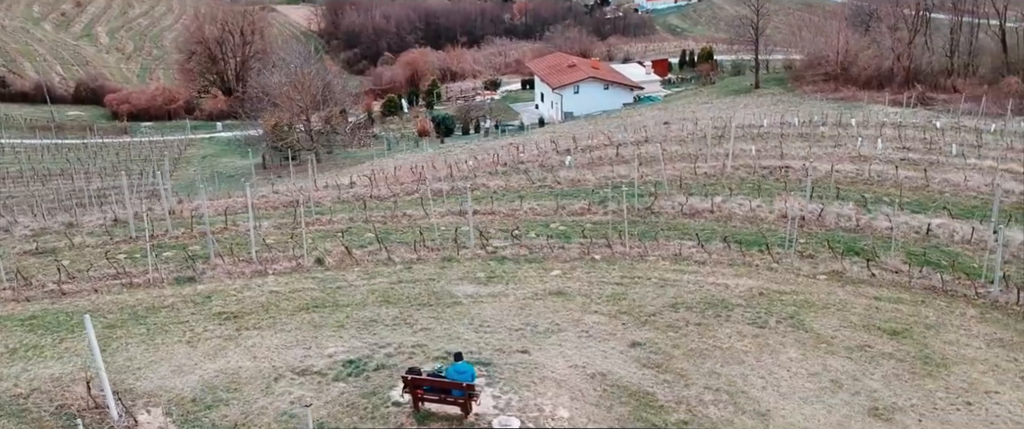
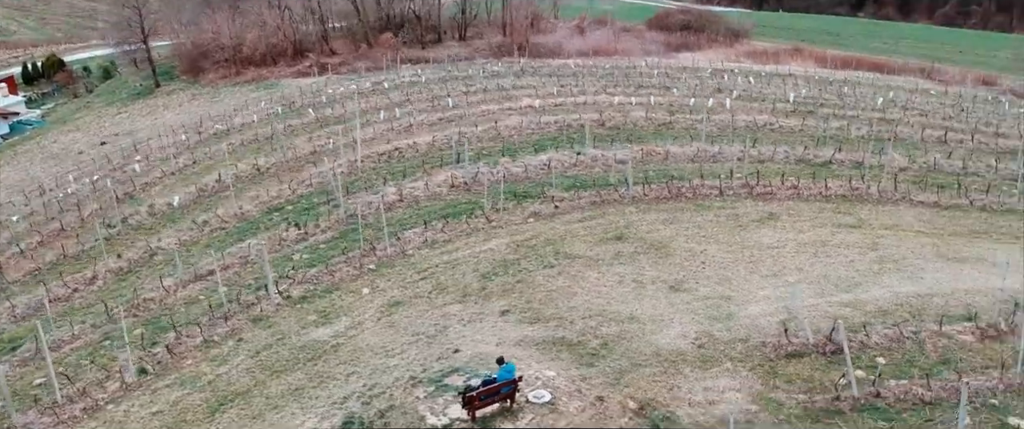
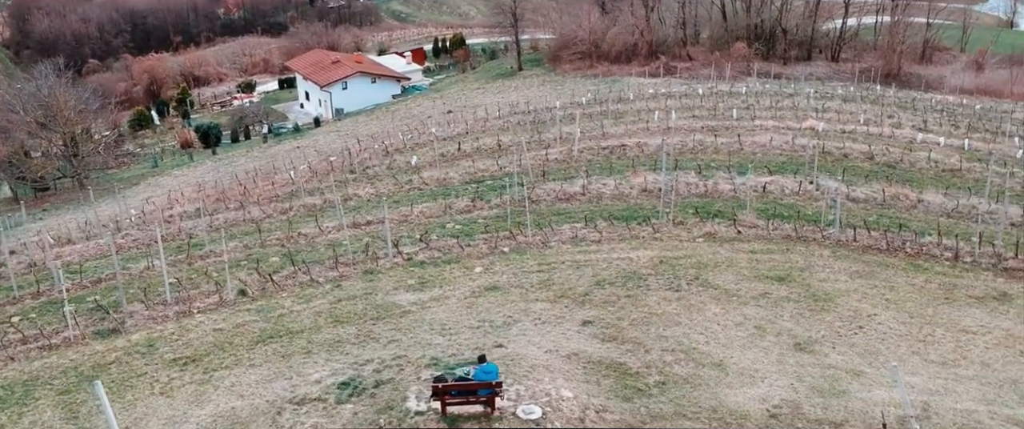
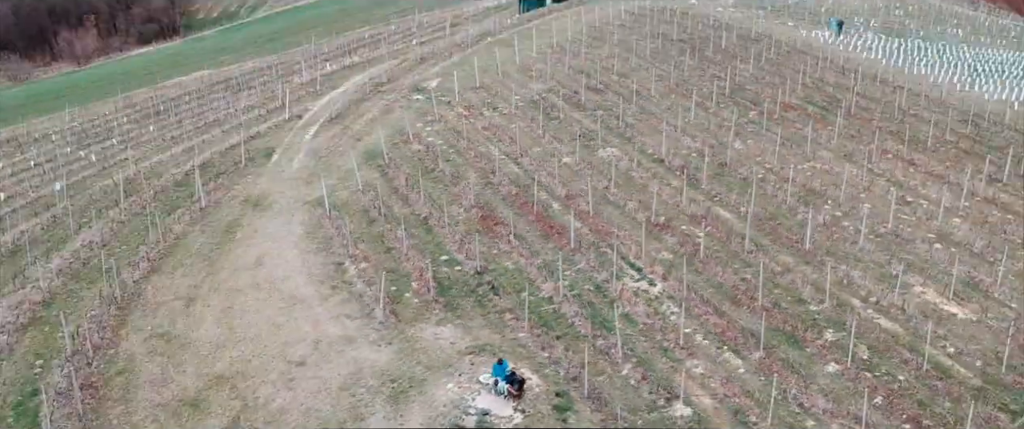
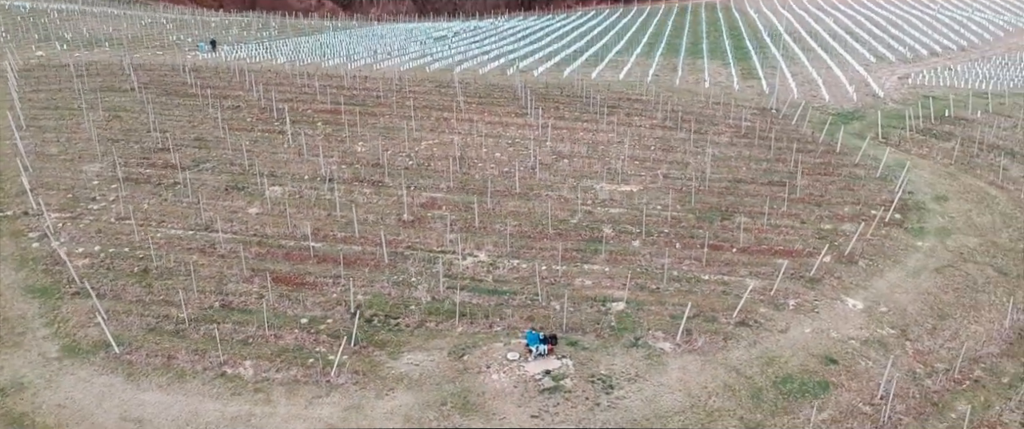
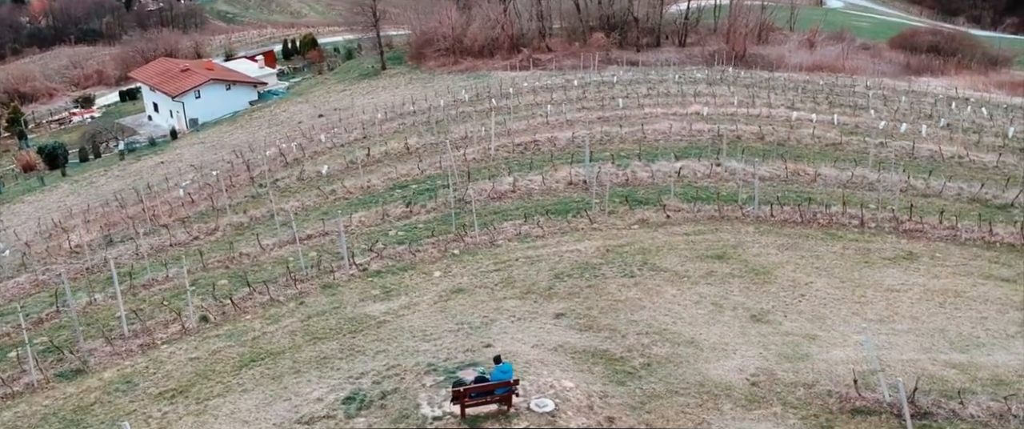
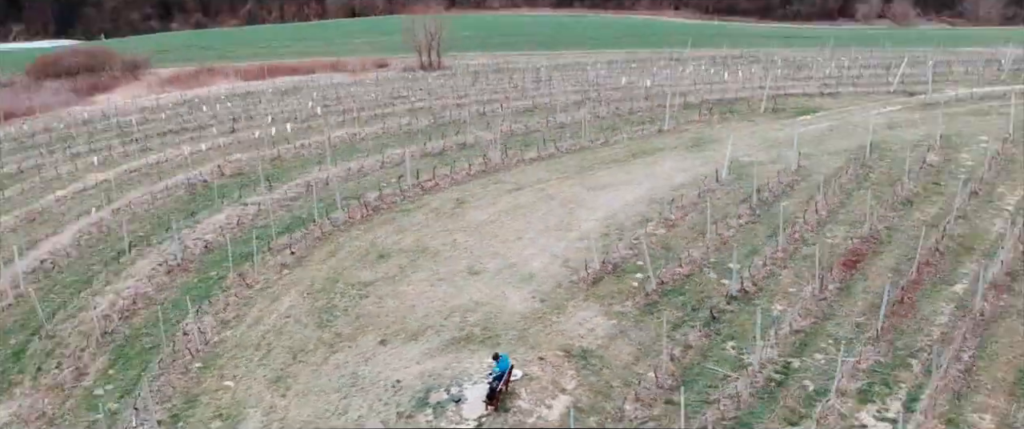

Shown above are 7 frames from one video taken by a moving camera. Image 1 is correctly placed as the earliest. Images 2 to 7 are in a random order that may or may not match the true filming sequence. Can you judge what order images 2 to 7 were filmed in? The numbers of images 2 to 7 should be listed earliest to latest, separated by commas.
3, 6, 2, 7, 4, 5
